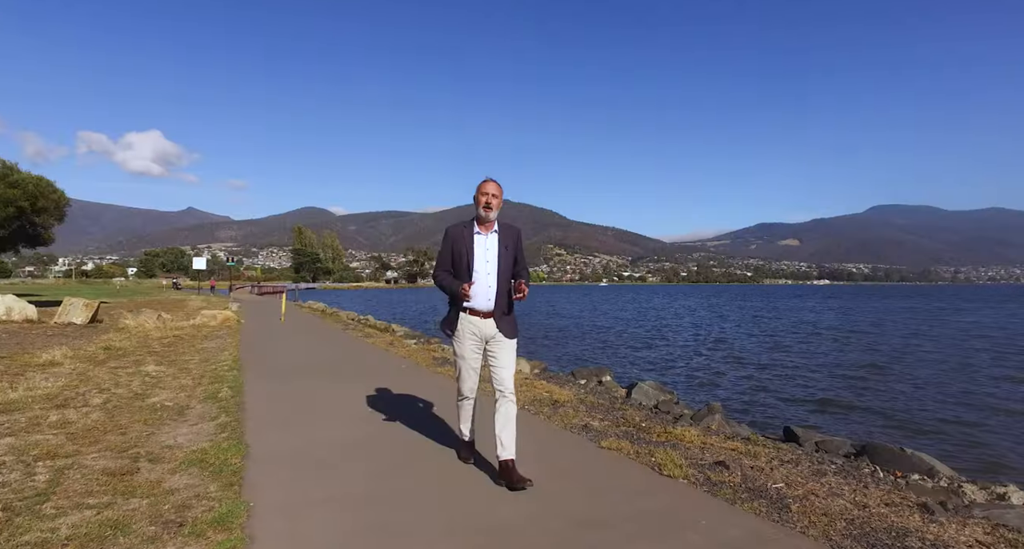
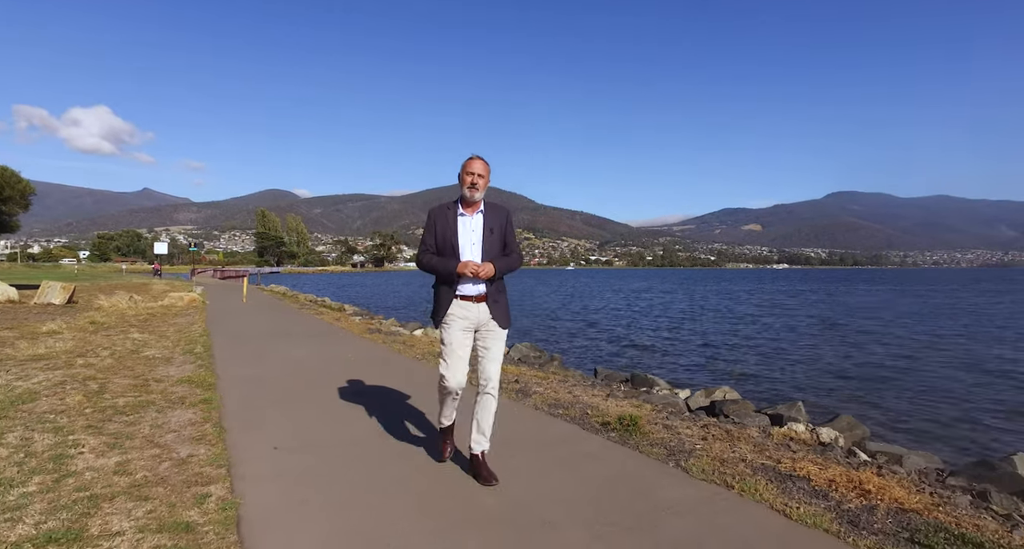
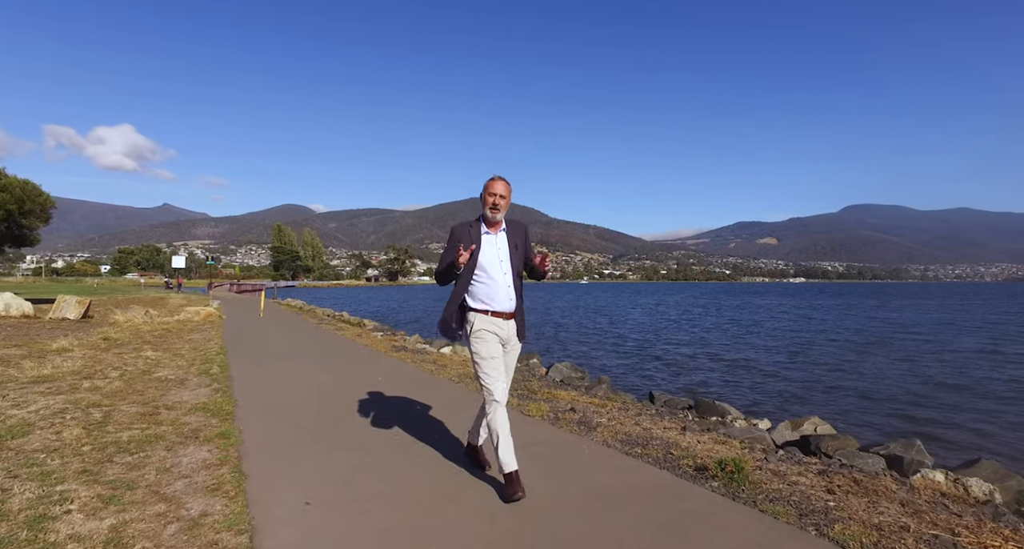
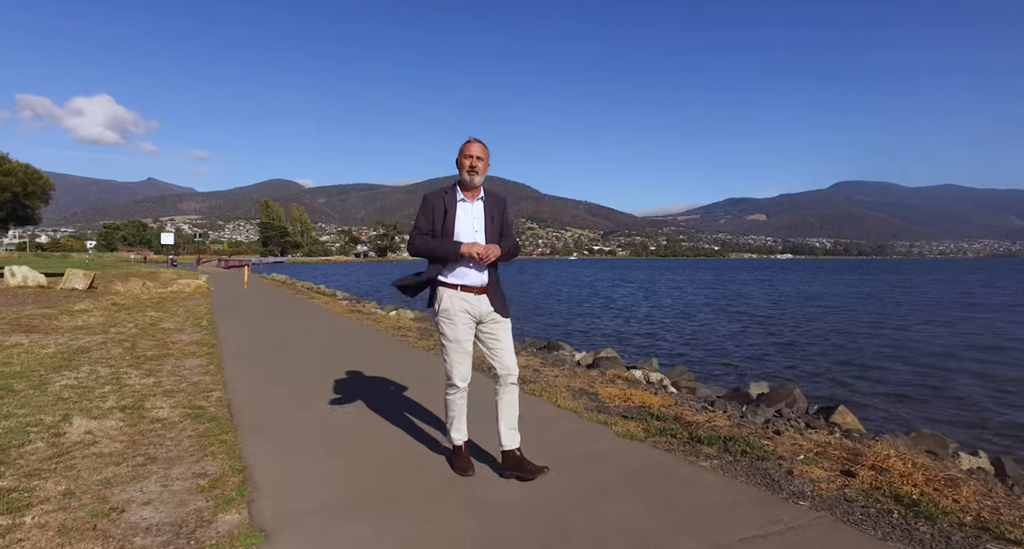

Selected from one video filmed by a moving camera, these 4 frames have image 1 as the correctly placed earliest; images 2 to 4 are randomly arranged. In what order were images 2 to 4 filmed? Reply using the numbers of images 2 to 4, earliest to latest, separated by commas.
3, 2, 4
